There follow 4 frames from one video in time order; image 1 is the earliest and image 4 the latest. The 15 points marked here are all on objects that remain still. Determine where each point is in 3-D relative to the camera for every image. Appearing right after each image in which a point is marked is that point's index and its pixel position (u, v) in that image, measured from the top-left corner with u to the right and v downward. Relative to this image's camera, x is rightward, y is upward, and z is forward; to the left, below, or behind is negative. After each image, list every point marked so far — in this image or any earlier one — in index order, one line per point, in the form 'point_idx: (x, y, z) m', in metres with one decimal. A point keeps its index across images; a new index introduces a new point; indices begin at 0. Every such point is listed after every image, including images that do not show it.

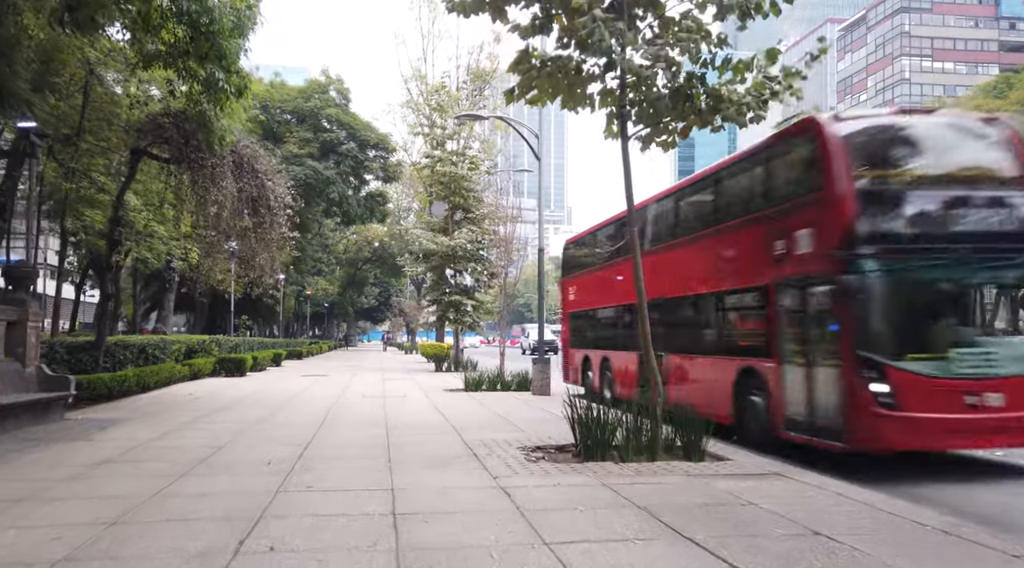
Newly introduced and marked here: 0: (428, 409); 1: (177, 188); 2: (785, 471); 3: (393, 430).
0: (-1.7, -2.5, +14.8) m
1: (-7.0, +2.0, +15.5) m
2: (+2.9, -2.0, +7.9) m
3: (-1.8, -2.2, +11.3) m
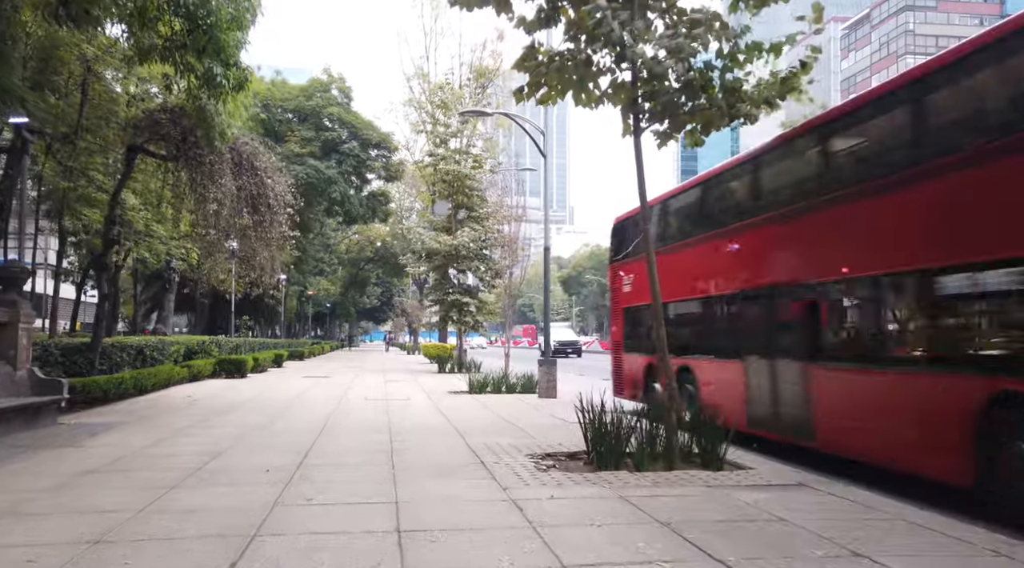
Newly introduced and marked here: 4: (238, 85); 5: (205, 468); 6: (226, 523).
0: (-1.5, -2.5, +14.4) m
1: (-6.9, +2.0, +15.2) m
2: (+3.0, -2.0, +7.5) m
3: (-1.7, -2.2, +10.9) m
4: (-4.9, +3.6, +13.2) m
5: (-3.3, -2.0, +8.1) m
6: (-2.2, -1.8, +5.7) m
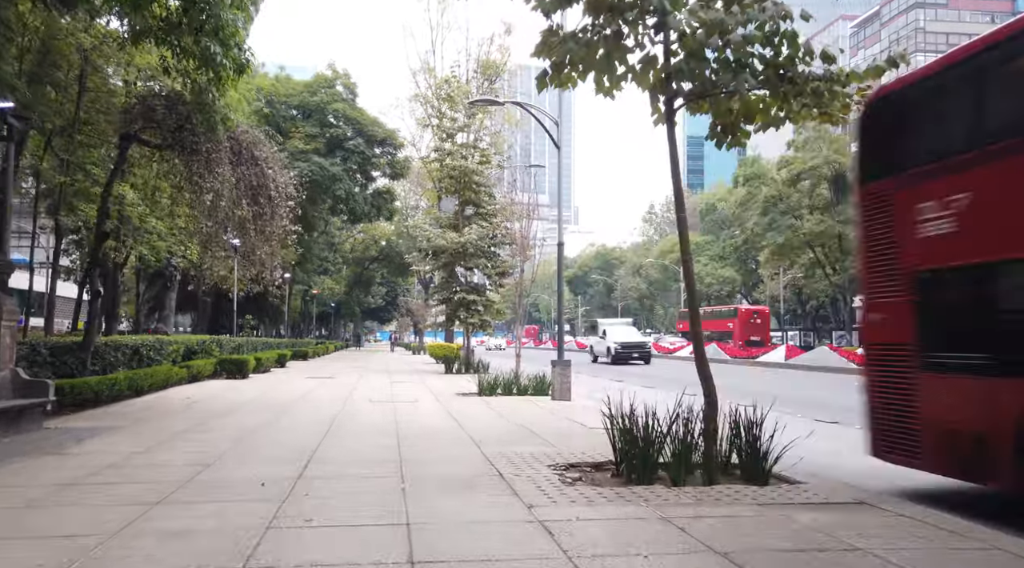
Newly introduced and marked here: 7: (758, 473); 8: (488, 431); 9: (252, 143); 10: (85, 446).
0: (-1.3, -2.4, +13.6) m
1: (-6.6, +2.1, +14.4) m
2: (+3.2, -1.9, +6.7) m
3: (-1.5, -2.2, +10.1) m
4: (-4.6, +3.6, +12.5) m
5: (-3.1, -1.9, +7.3) m
6: (-2.0, -1.8, +4.9) m
7: (+2.5, -1.9, +7.5) m
8: (-0.4, -2.2, +11.3) m
9: (-5.1, +2.8, +14.7) m
10: (-5.5, -2.1, +9.6) m
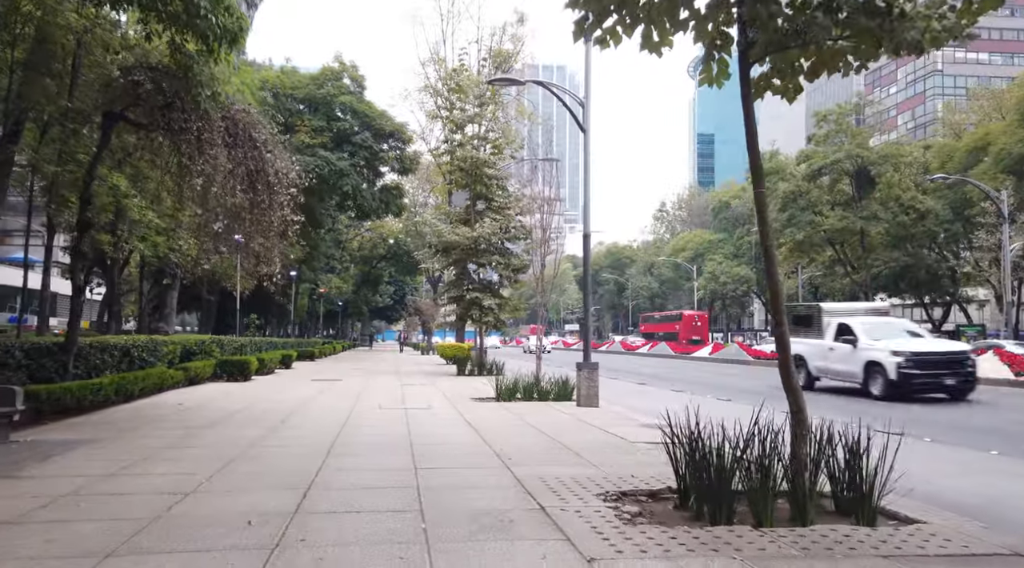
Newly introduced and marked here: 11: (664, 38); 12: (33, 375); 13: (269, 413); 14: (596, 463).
0: (-0.9, -2.3, +12.2) m
1: (-6.2, +2.2, +13.1) m
2: (+3.6, -1.9, +5.2) m
3: (-1.1, -2.1, +8.7) m
4: (-4.2, +3.7, +11.1) m
5: (-2.7, -1.8, +5.9) m
6: (-1.6, -1.7, +3.5) m
7: (+2.8, -1.8, +6.0) m
8: (0.0, -2.2, +9.9) m
9: (-4.7, +2.9, +13.3) m
10: (-5.1, -2.0, +8.2) m
11: (+1.4, +2.3, +6.7) m
12: (-8.3, -1.6, +12.8) m
13: (-5.0, -2.6, +15.1) m
14: (+0.9, -2.0, +8.5) m
